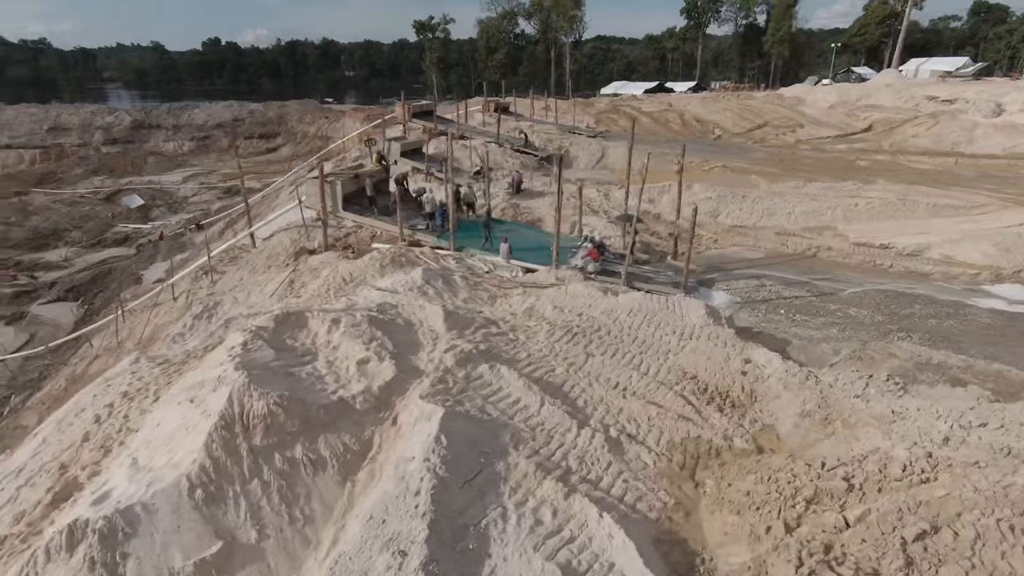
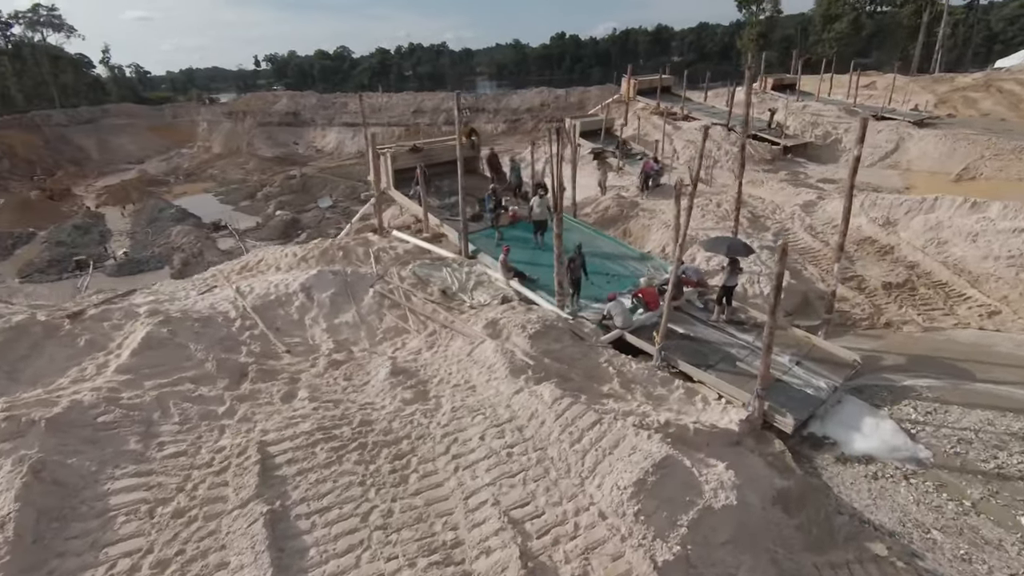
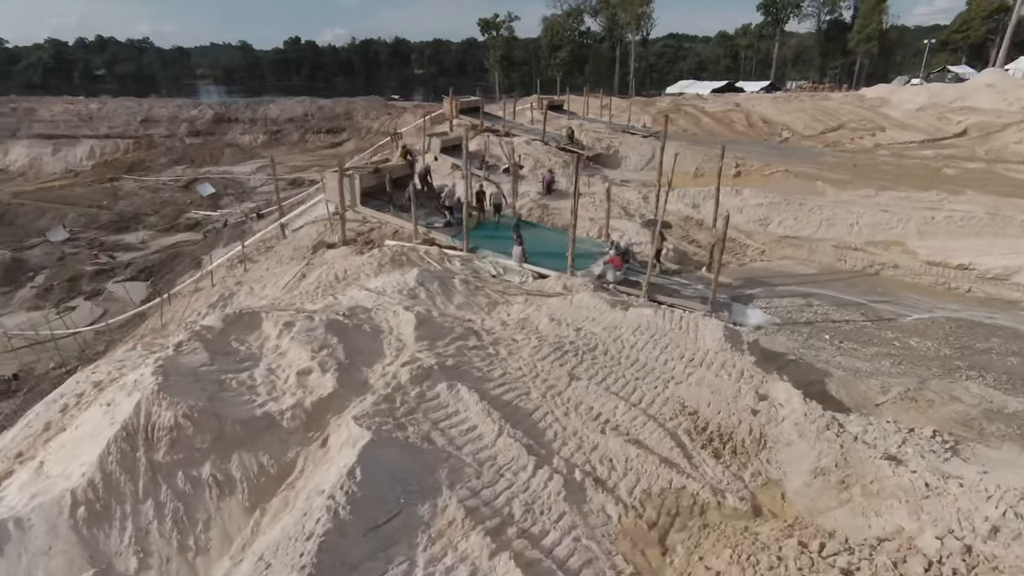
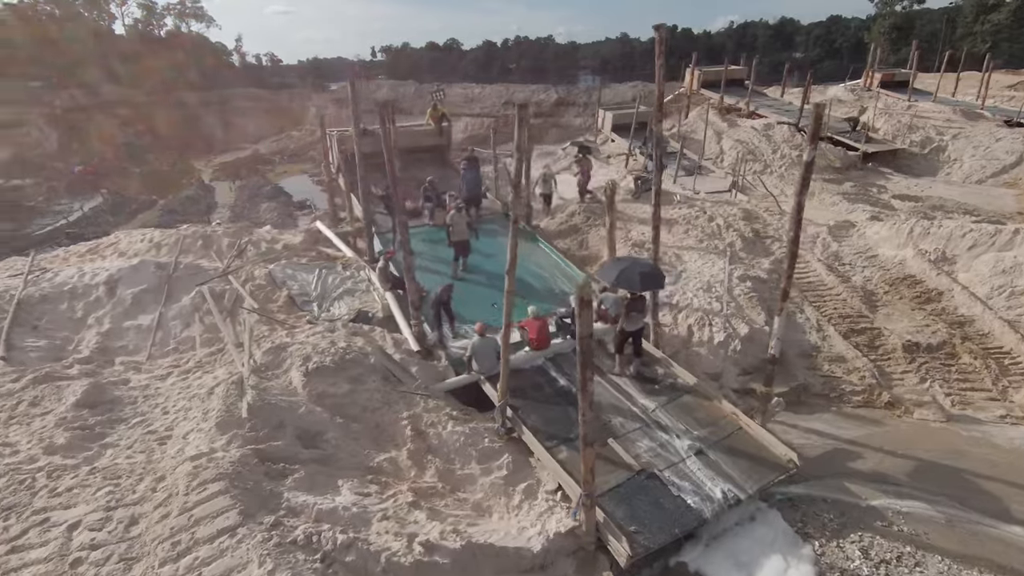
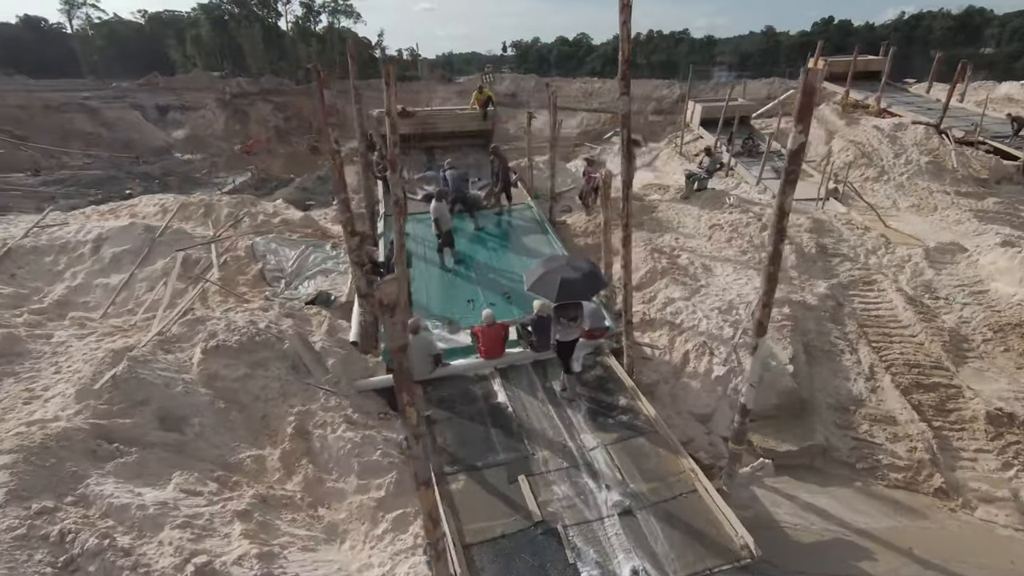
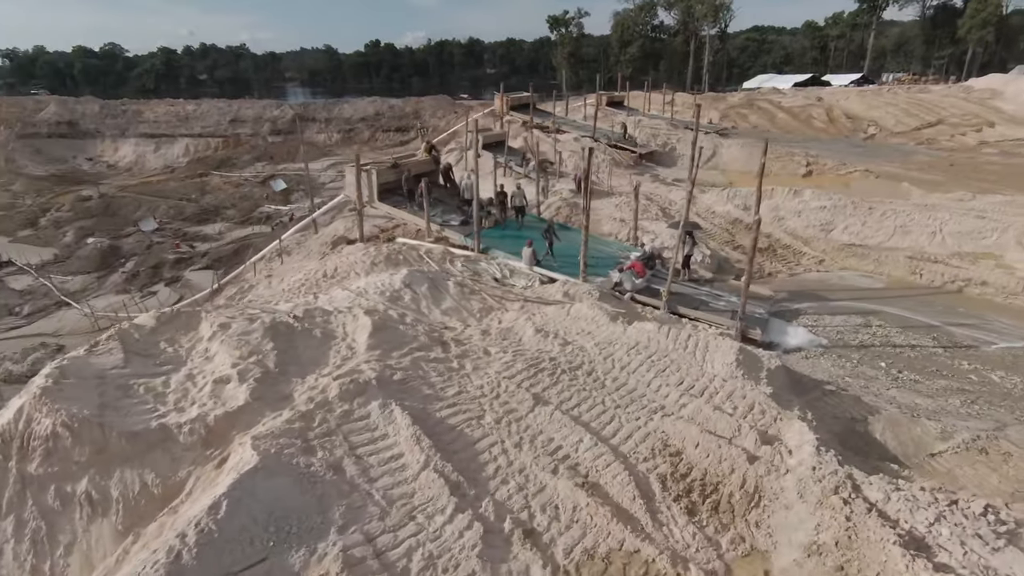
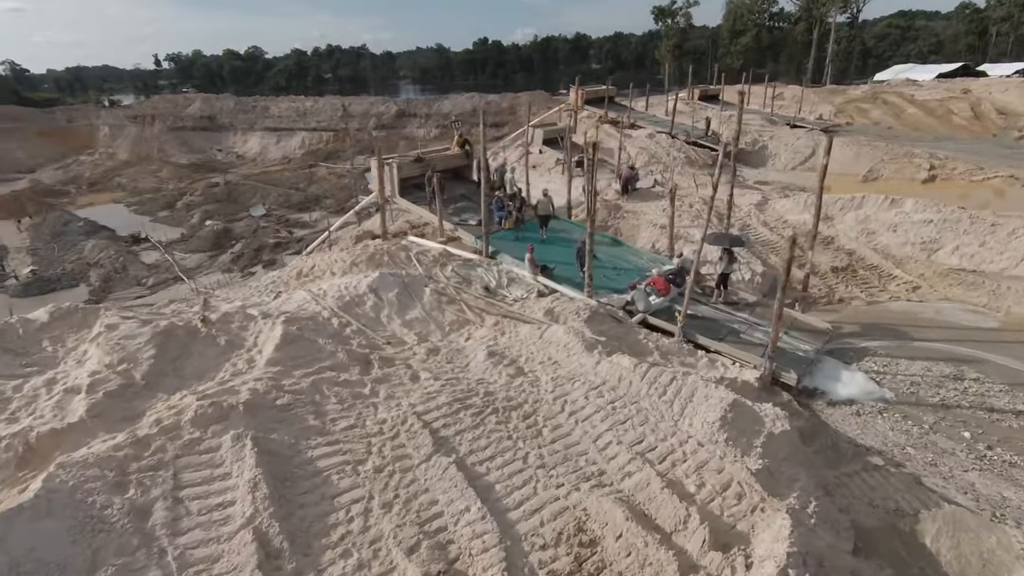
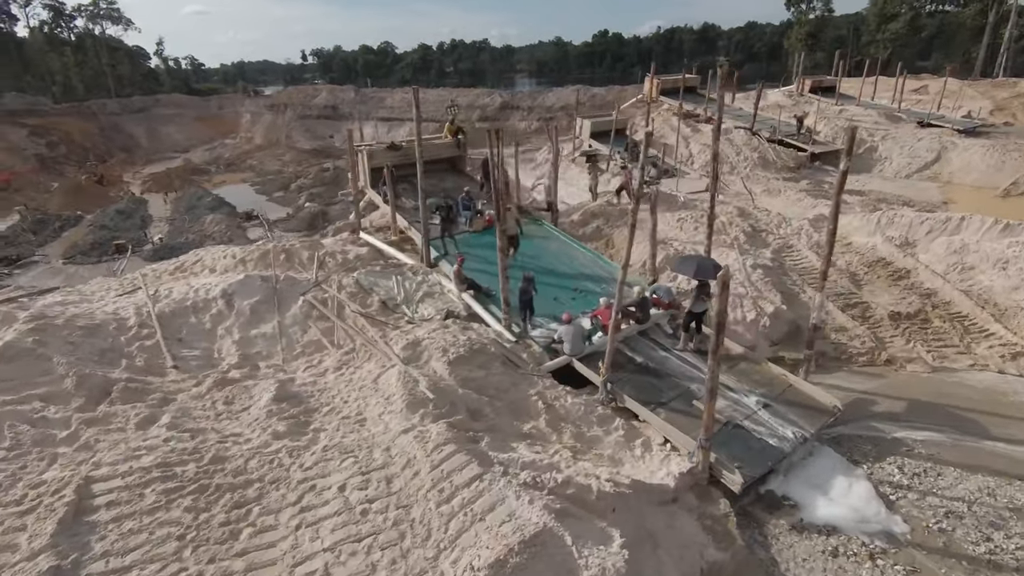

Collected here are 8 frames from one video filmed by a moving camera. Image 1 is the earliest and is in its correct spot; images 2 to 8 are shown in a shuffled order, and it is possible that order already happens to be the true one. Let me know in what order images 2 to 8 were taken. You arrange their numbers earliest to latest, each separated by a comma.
3, 6, 7, 2, 8, 4, 5
